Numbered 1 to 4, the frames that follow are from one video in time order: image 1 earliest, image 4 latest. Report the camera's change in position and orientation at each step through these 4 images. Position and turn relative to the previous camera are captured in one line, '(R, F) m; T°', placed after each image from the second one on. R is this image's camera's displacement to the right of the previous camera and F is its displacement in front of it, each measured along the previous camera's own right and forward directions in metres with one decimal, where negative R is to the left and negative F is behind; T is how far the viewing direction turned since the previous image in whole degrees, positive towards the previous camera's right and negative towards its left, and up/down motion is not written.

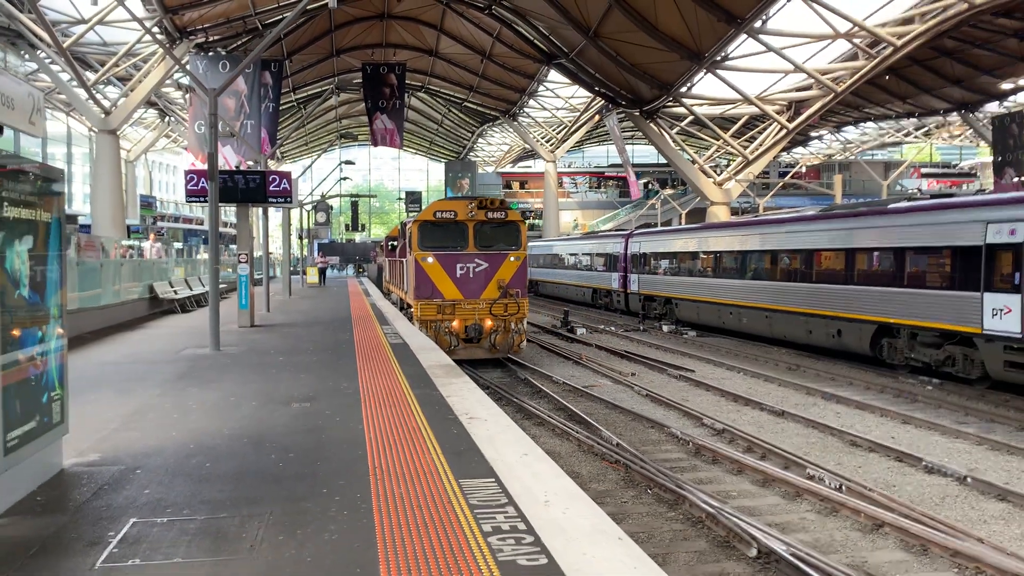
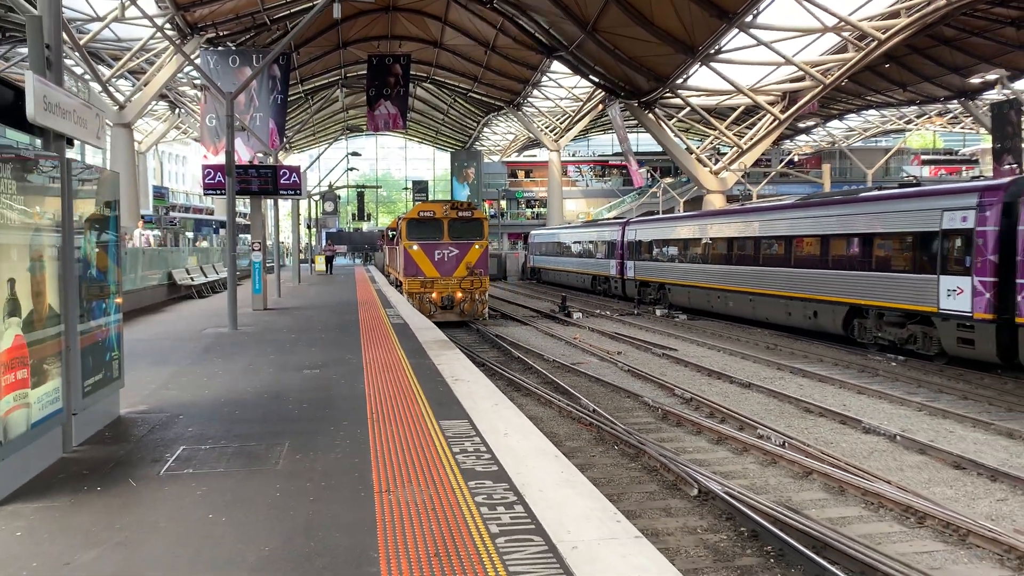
(+0.3, -1.2) m; -1°
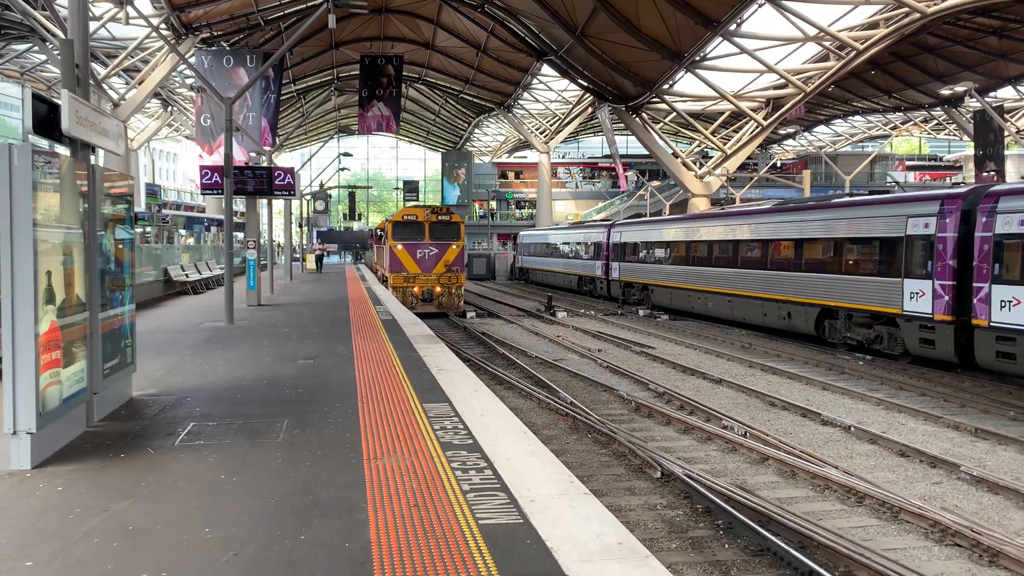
(+0.1, -0.7) m; +1°
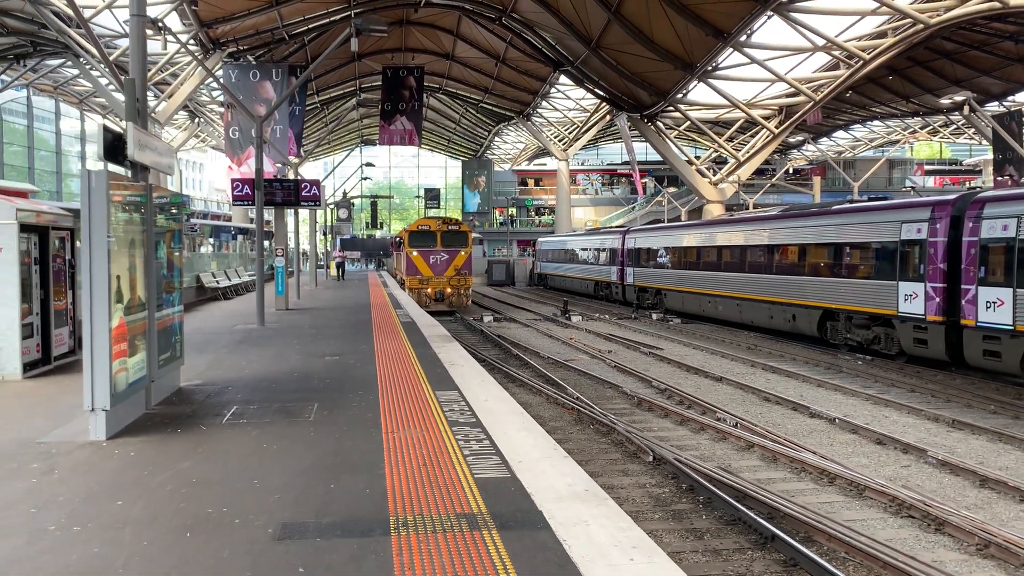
(+0.2, -0.9) m; -2°
